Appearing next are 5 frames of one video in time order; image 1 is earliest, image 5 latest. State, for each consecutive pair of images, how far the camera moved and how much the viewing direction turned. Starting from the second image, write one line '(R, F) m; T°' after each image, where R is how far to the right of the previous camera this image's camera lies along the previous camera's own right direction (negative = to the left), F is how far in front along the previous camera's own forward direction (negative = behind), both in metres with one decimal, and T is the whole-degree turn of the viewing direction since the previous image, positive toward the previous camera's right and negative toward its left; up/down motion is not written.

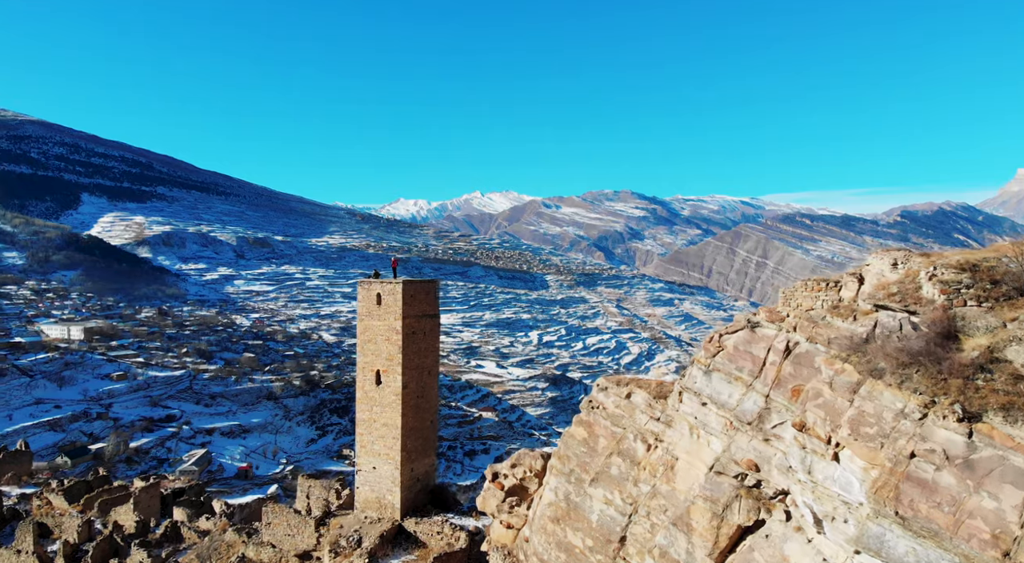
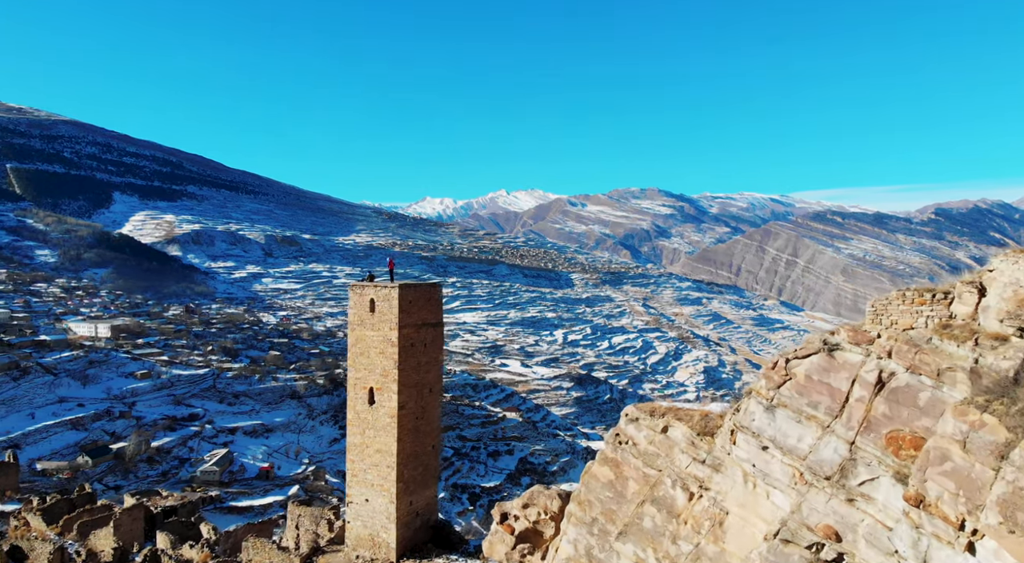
(+0.1, +0.6) m; -2°
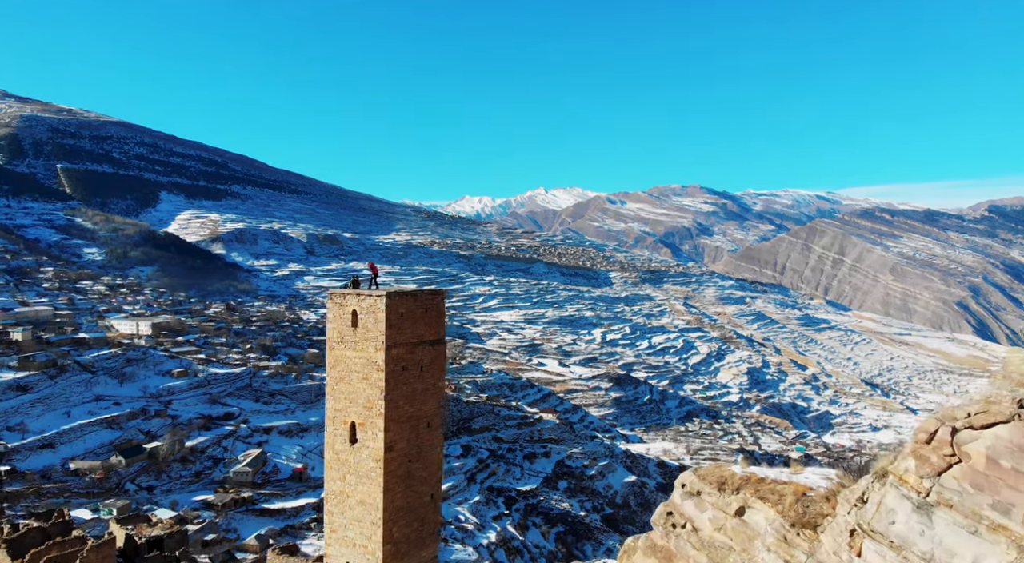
(+0.1, +0.8) m; -3°
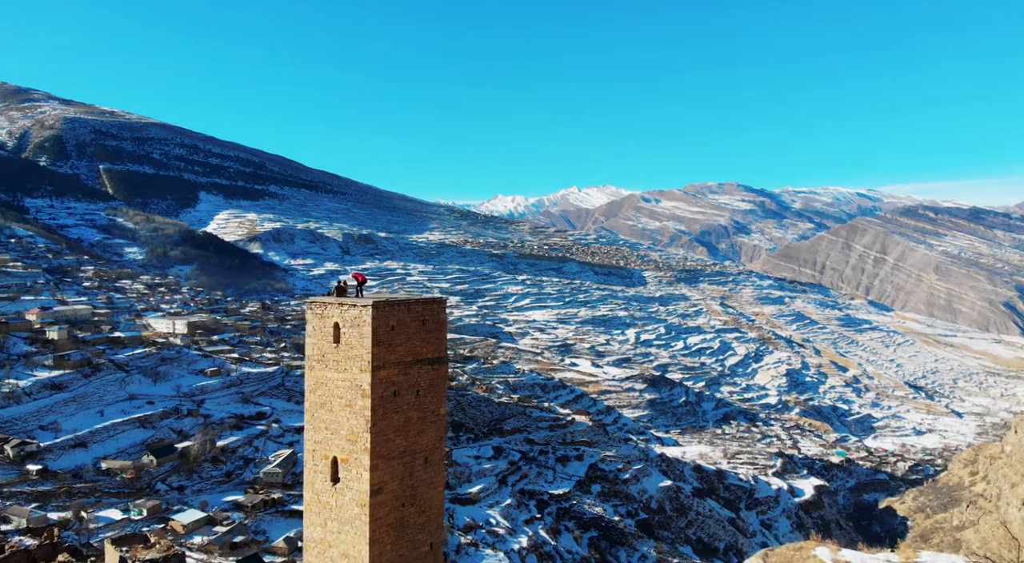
(+0.1, +0.5) m; -3°
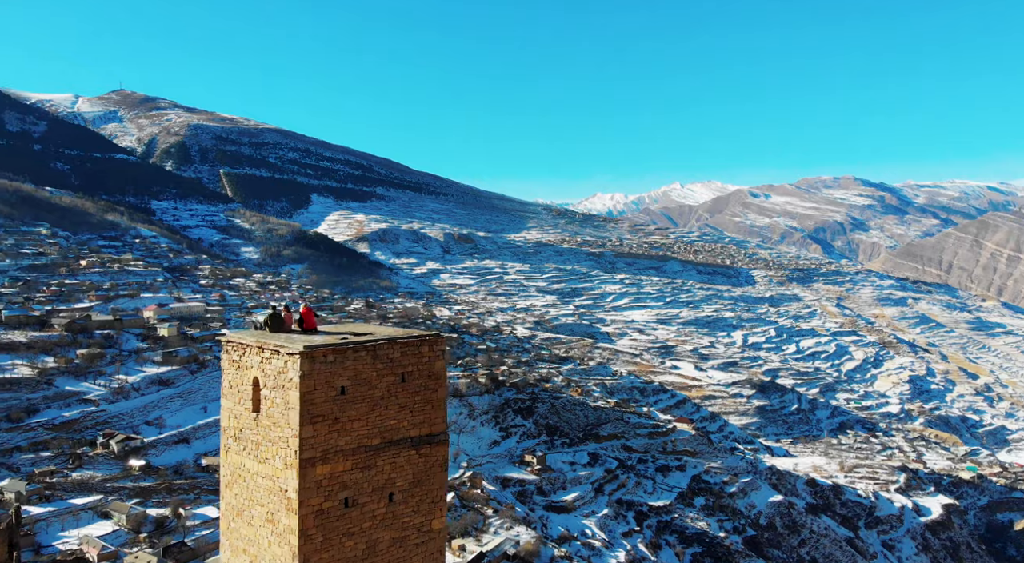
(0.0, +1.1) m; -9°
